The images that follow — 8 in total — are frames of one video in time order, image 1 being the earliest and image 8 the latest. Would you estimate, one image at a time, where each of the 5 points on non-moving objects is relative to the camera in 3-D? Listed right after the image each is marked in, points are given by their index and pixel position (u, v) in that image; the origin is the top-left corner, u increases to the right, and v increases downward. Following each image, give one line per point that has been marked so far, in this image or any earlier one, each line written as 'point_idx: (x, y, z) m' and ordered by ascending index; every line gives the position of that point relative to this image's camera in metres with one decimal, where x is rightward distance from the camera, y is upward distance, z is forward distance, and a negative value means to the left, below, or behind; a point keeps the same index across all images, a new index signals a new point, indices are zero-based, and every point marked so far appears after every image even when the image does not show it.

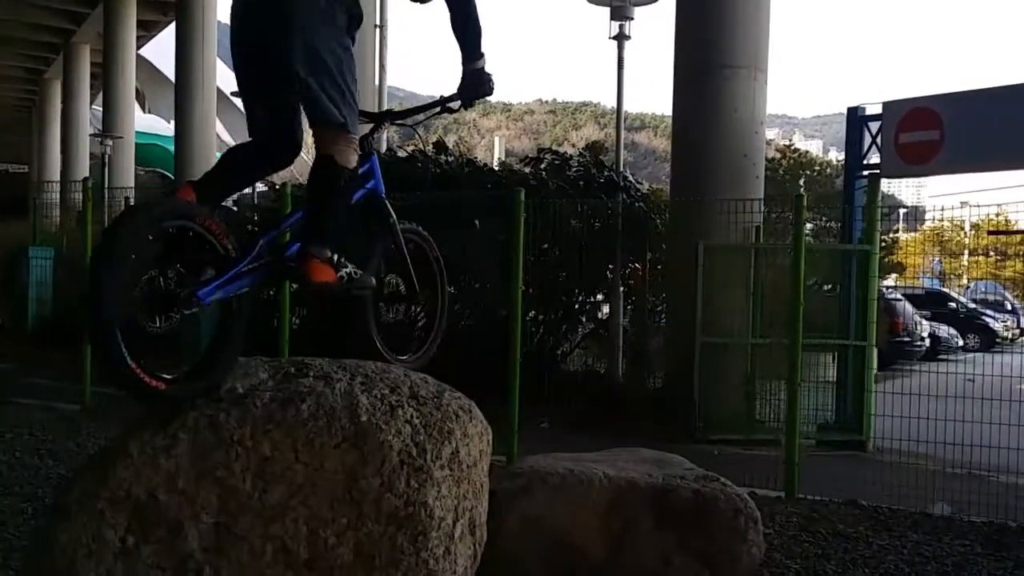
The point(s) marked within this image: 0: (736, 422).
0: (+1.9, -1.1, +8.5) m
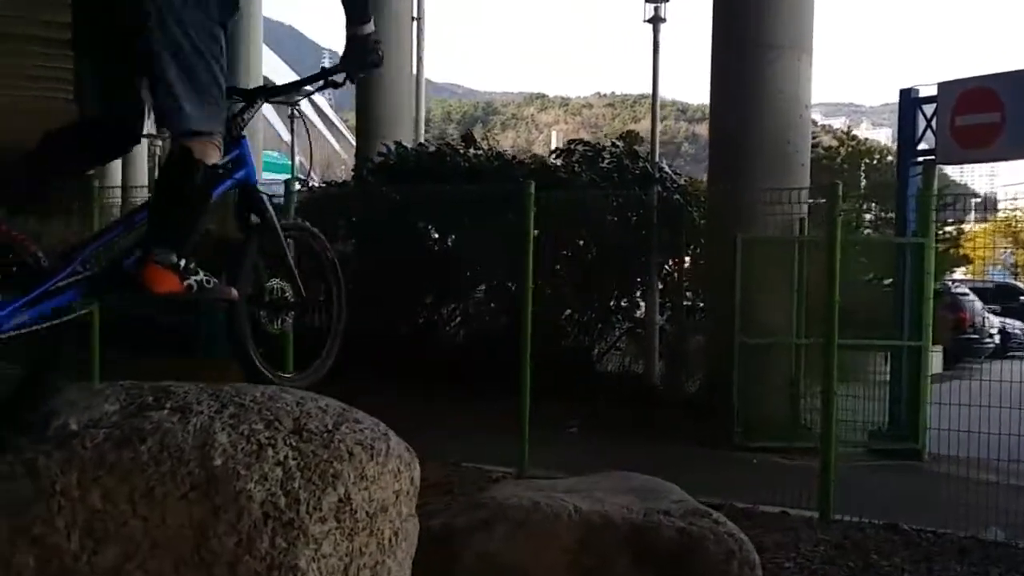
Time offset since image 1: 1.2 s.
0: (+2.0, -1.1, +7.8) m
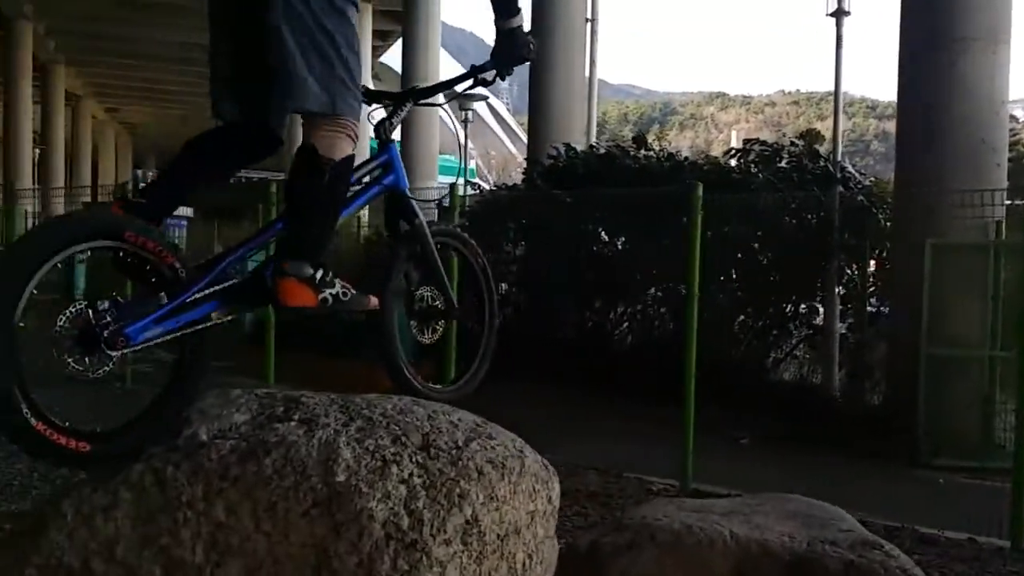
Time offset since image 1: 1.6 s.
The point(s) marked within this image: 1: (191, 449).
0: (+3.2, -1.1, +7.2) m
1: (-0.7, -0.3, +2.2) m
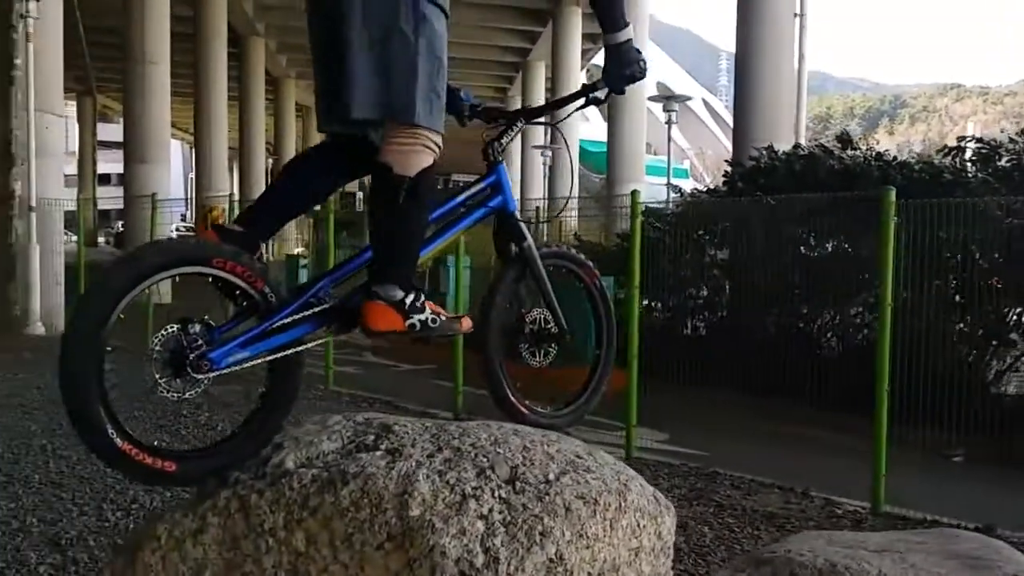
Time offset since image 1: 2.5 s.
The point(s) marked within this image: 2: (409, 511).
0: (+4.4, -1.2, +6.3) m
1: (-0.5, -0.4, +2.2) m
2: (-0.2, -0.5, +2.1) m
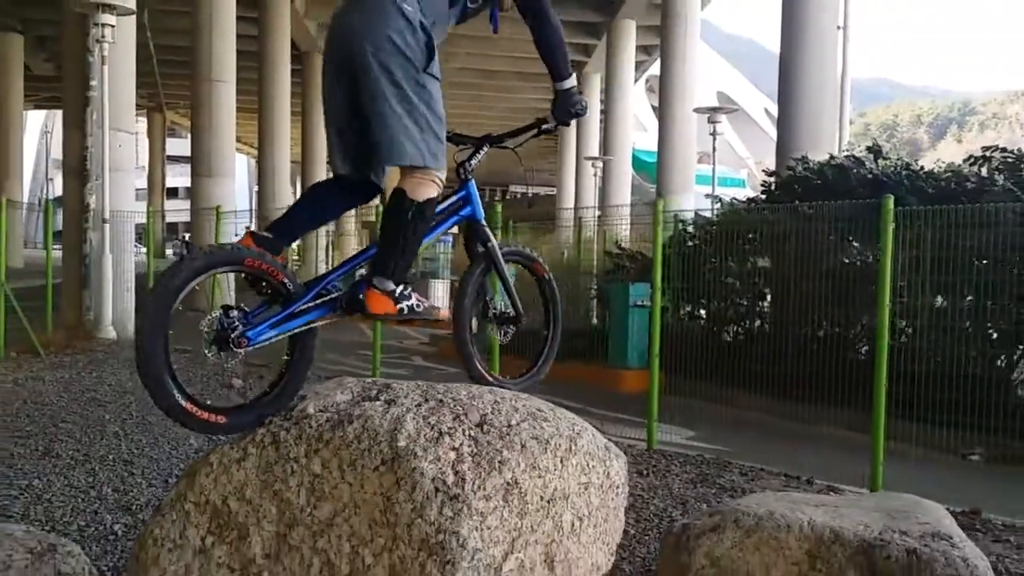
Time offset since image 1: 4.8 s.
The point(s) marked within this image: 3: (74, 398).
0: (+4.5, -1.2, +6.7) m
1: (-0.6, -0.4, +2.9) m
2: (-0.3, -0.4, +2.8) m
3: (-4.4, -1.1, +10.1) m
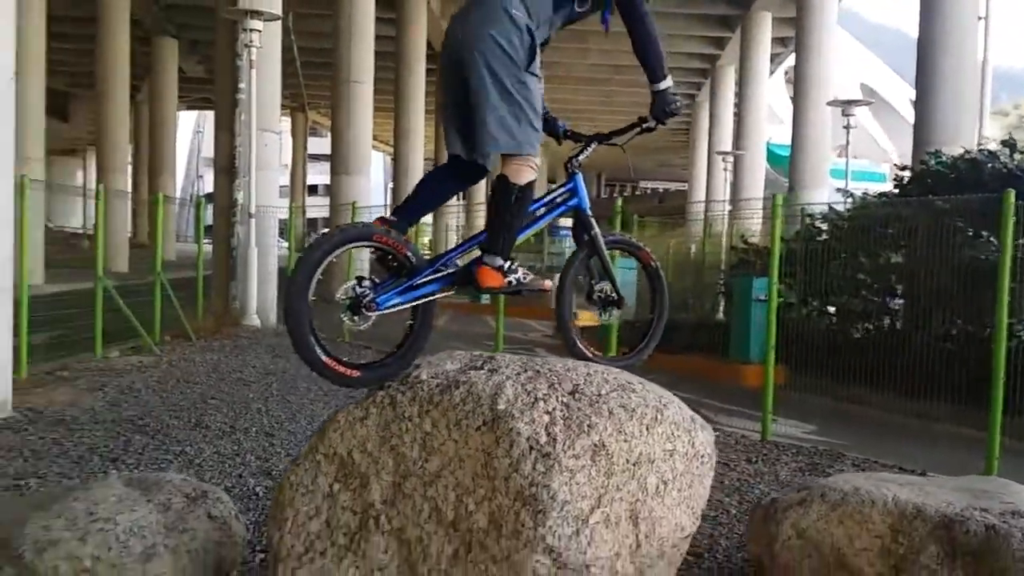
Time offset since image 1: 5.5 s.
0: (+5.3, -1.2, +6.4) m
1: (-0.3, -0.3, +3.3) m
2: (0.0, -0.4, +3.1) m
3: (-3.1, -1.0, +11.0) m
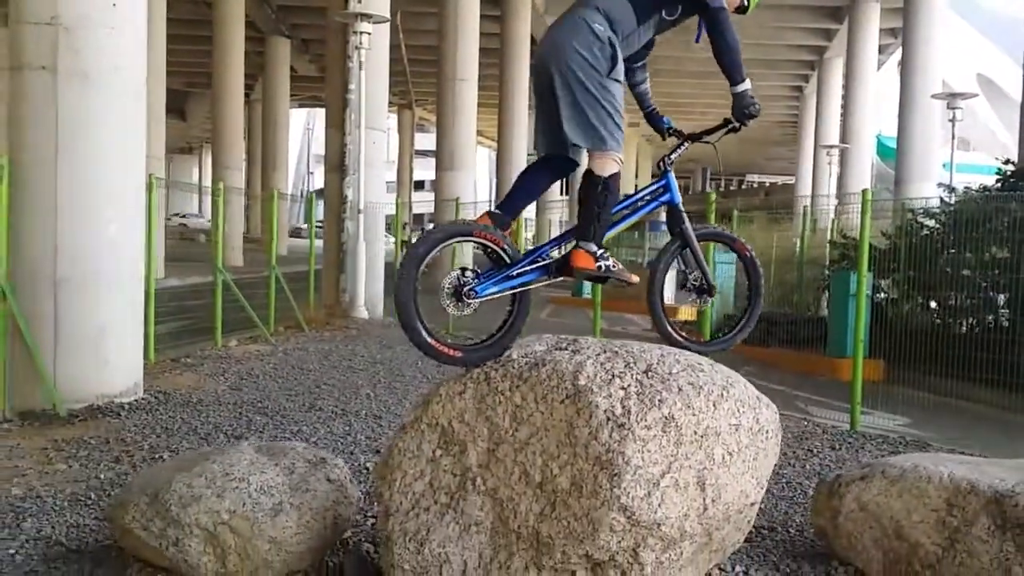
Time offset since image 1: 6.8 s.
0: (+5.9, -1.1, +6.3) m
1: (0.0, -0.3, +3.8) m
2: (+0.2, -0.3, +3.6) m
3: (-2.1, -0.9, +11.7) m
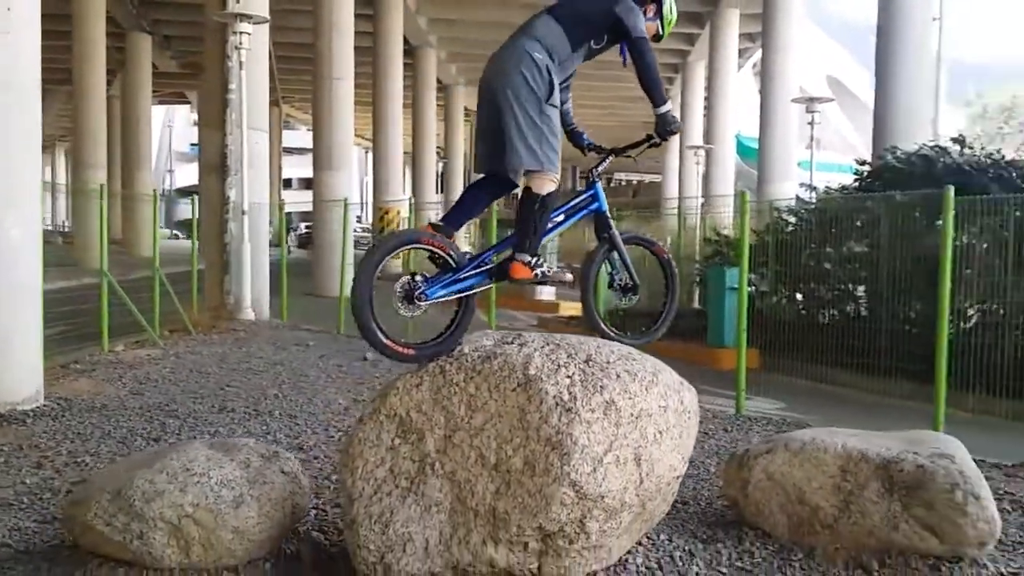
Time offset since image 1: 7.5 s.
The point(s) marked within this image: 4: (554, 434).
0: (+5.3, -1.0, +7.4) m
1: (-0.2, -0.3, +4.1) m
2: (+0.1, -0.3, +4.0) m
3: (-3.2, -0.9, +11.7) m
4: (+0.2, -0.6, +3.9) m
